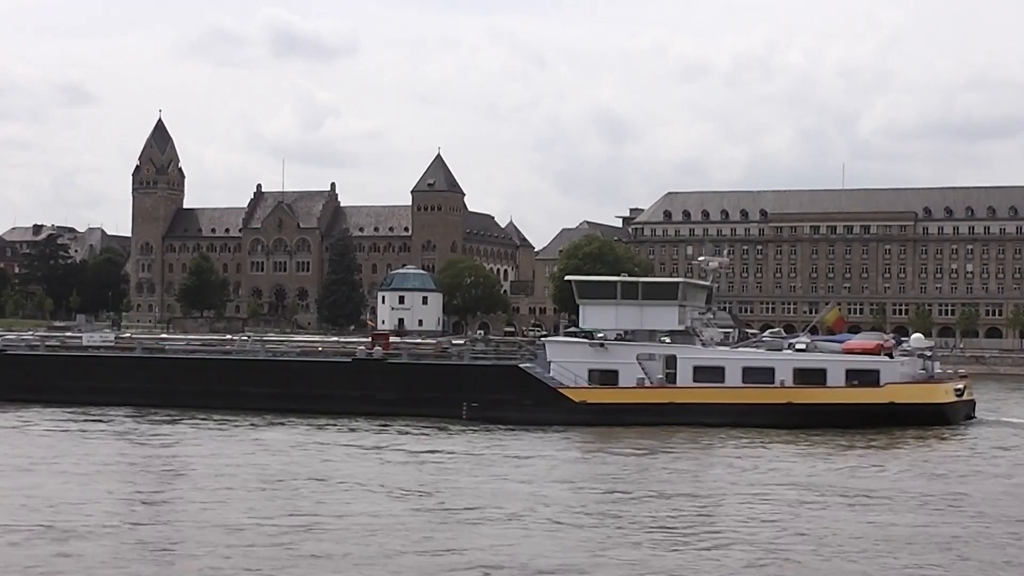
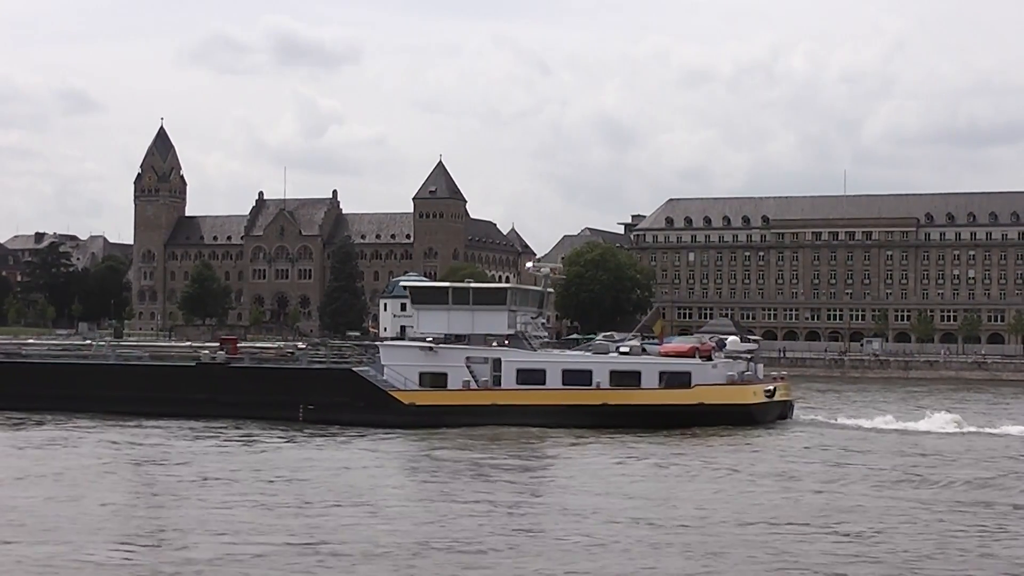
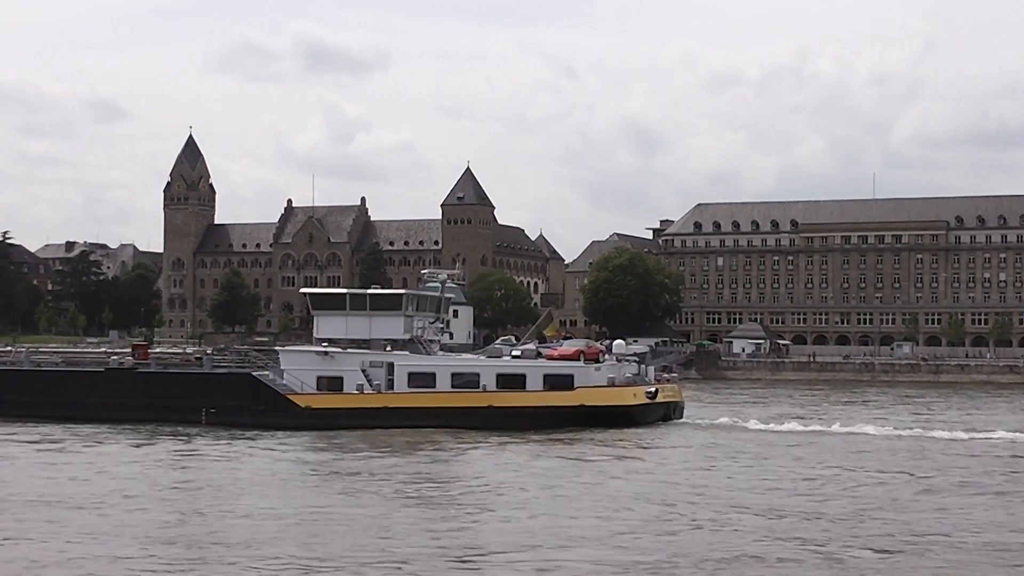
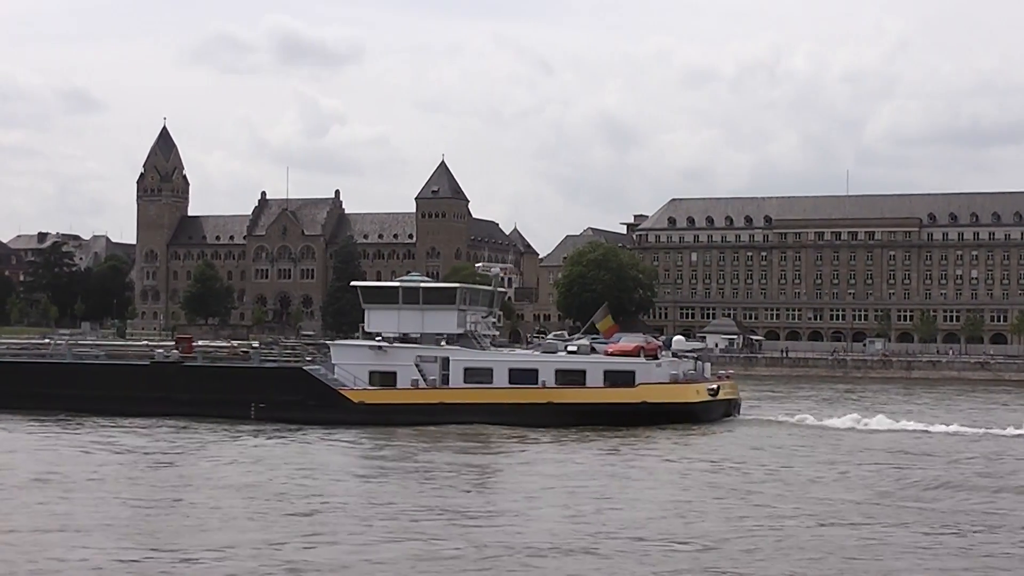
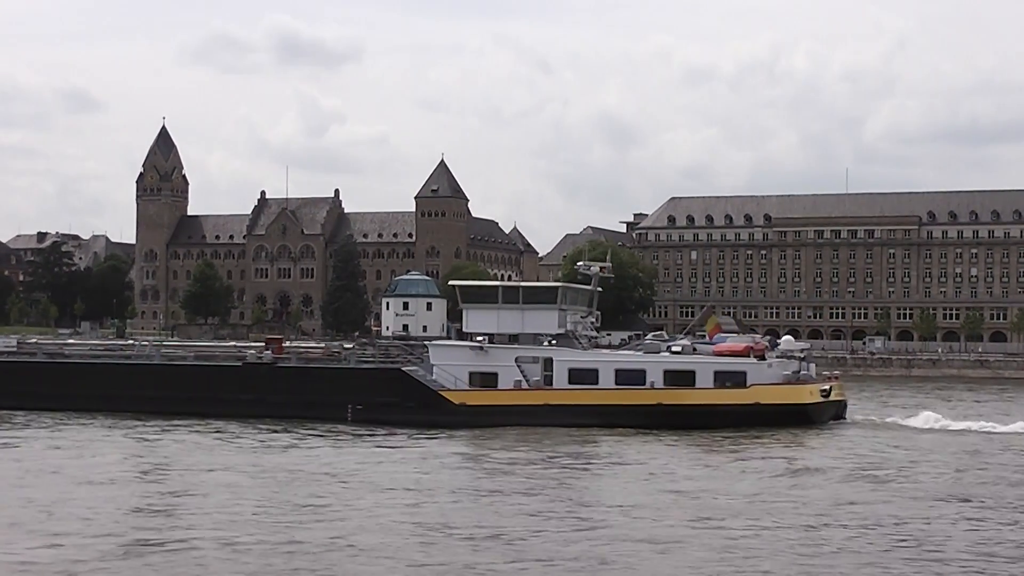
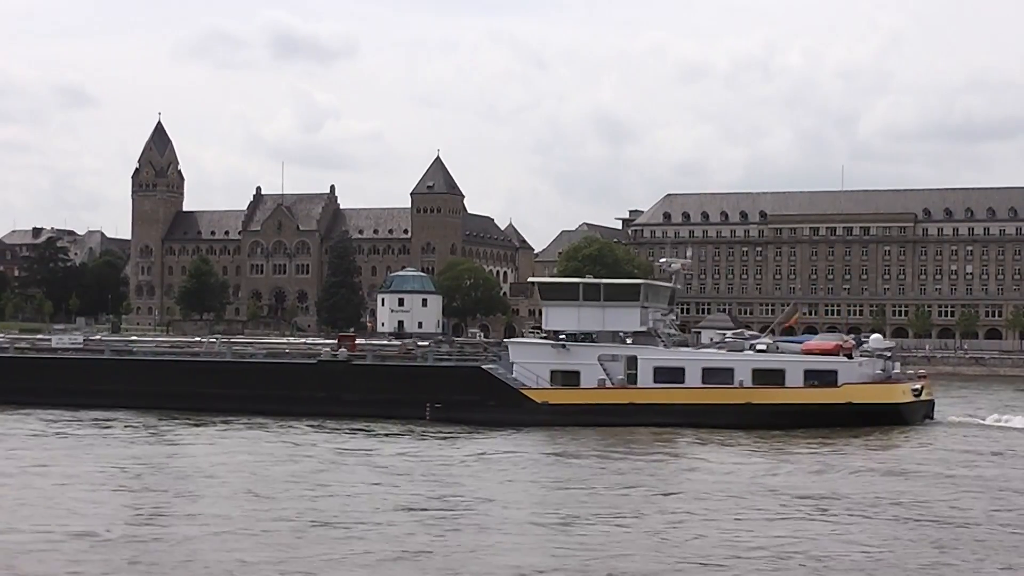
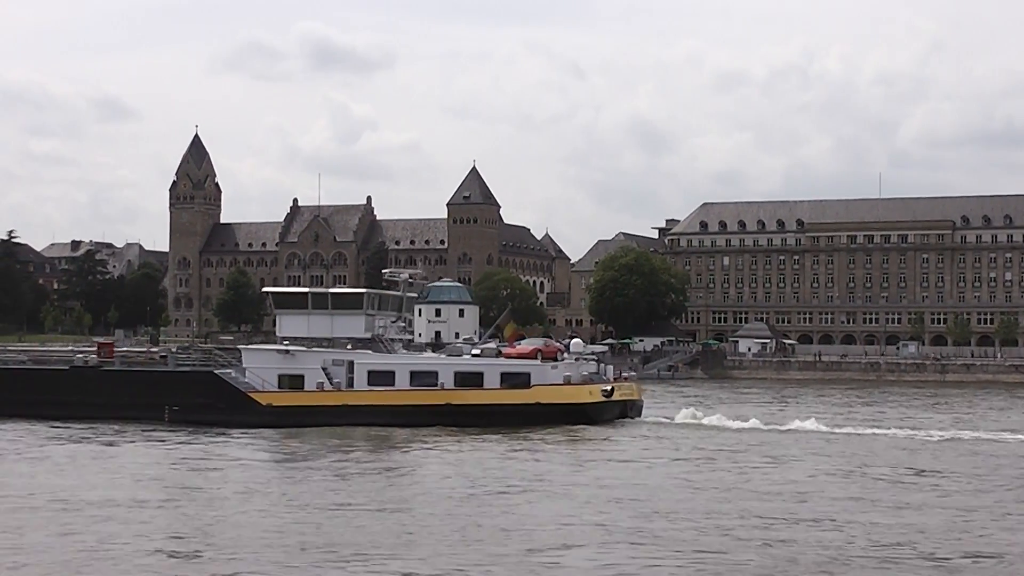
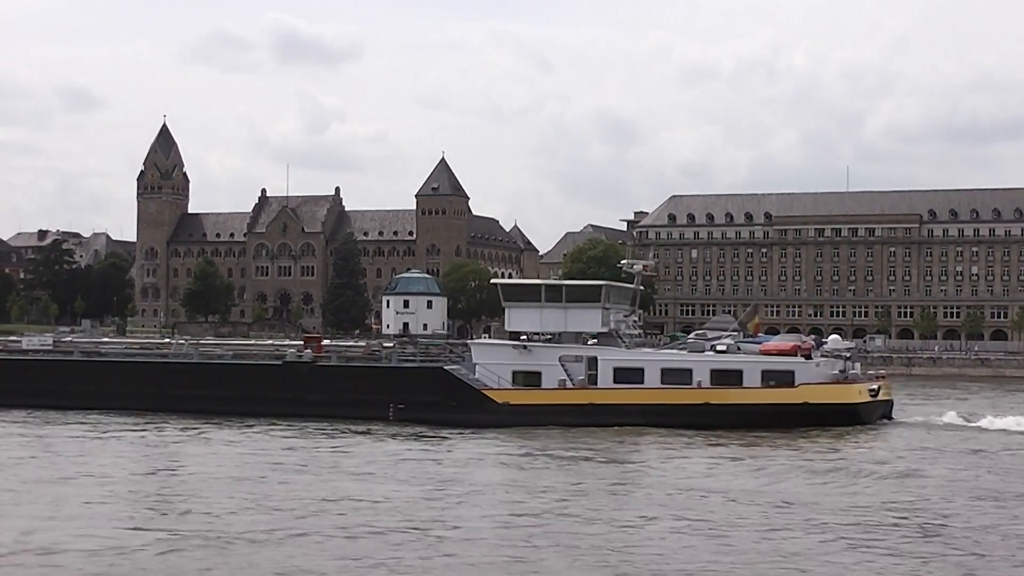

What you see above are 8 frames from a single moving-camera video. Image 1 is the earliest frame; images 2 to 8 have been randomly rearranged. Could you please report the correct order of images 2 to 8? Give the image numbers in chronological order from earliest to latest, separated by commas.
6, 8, 5, 2, 4, 3, 7
